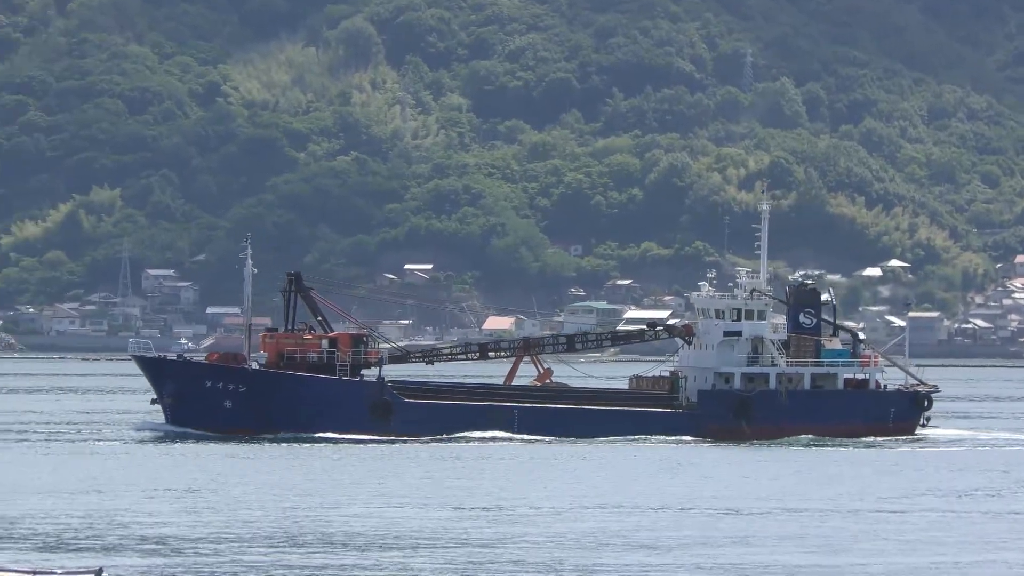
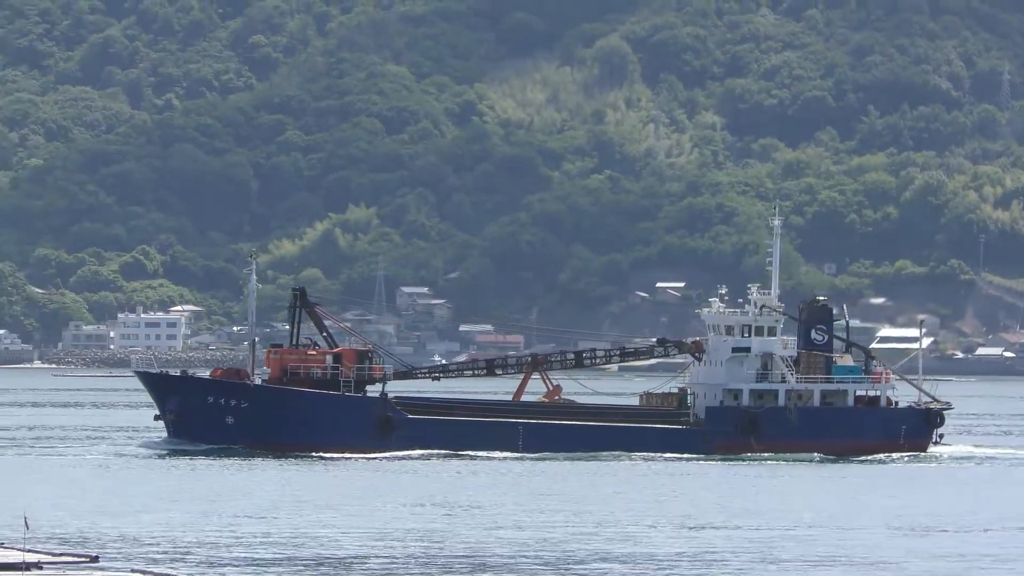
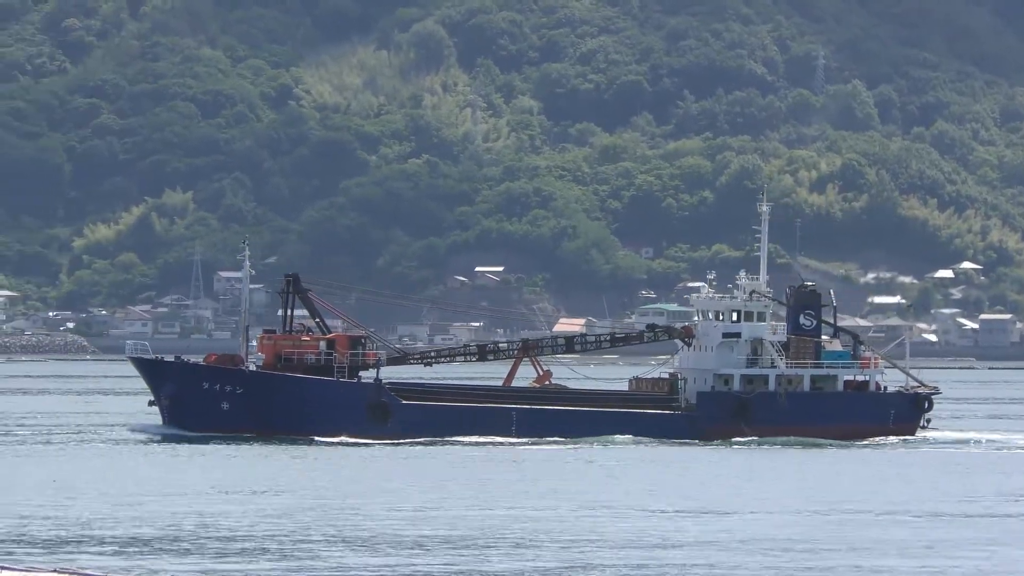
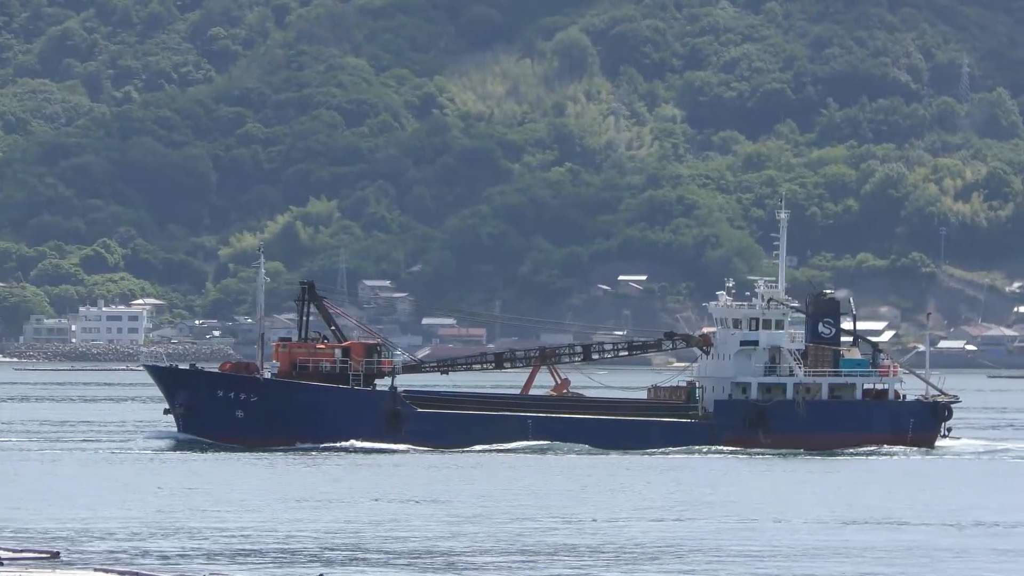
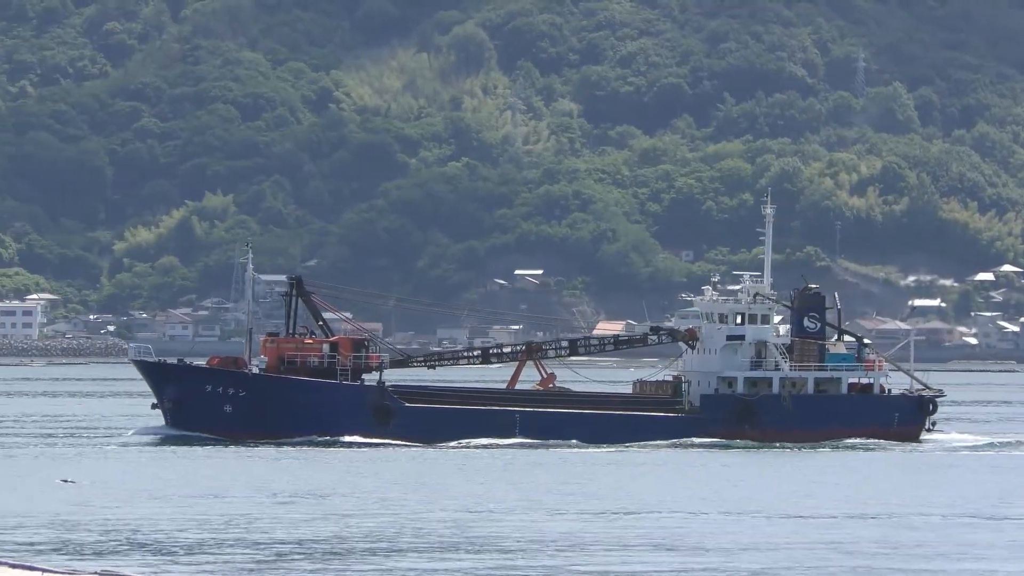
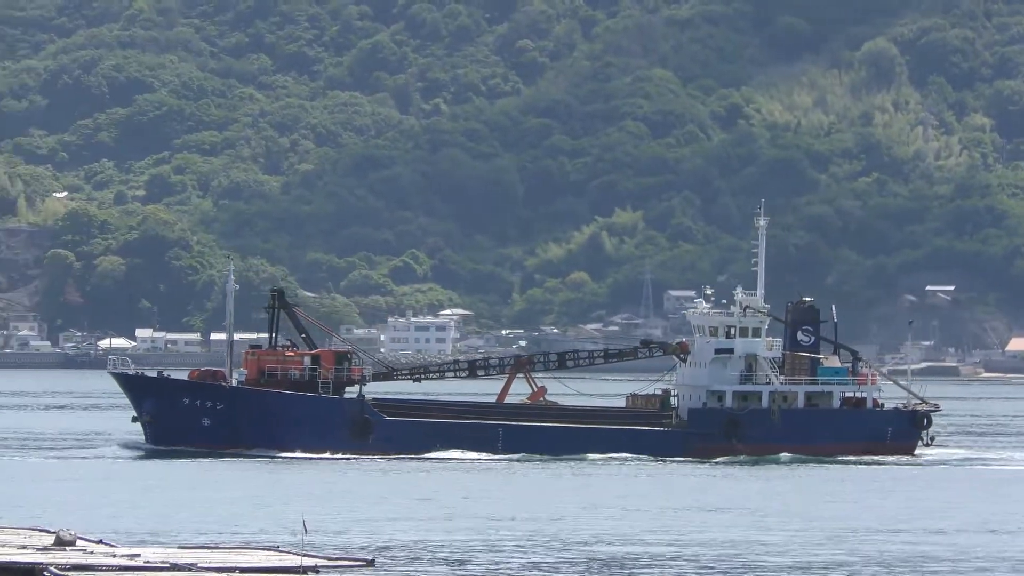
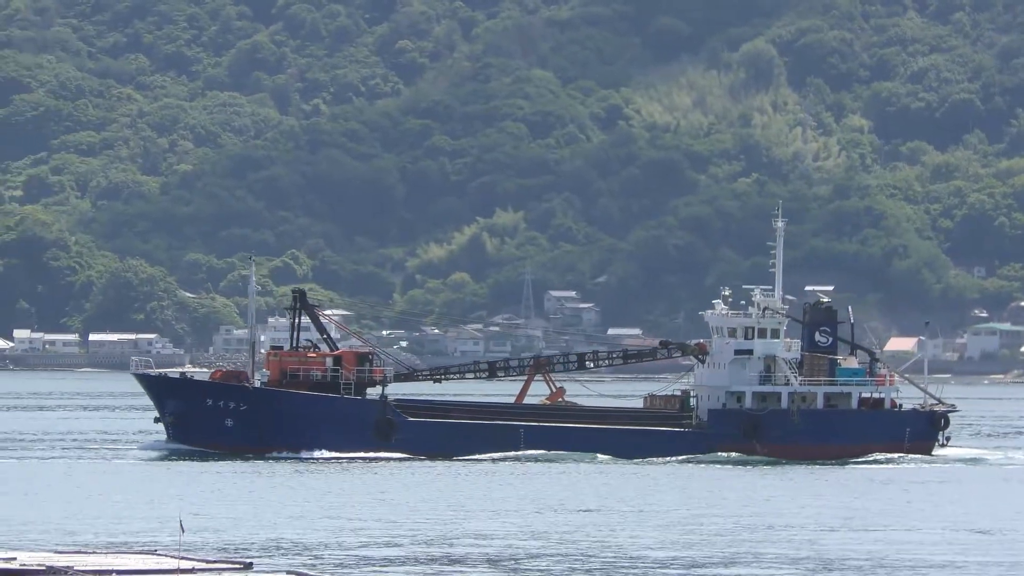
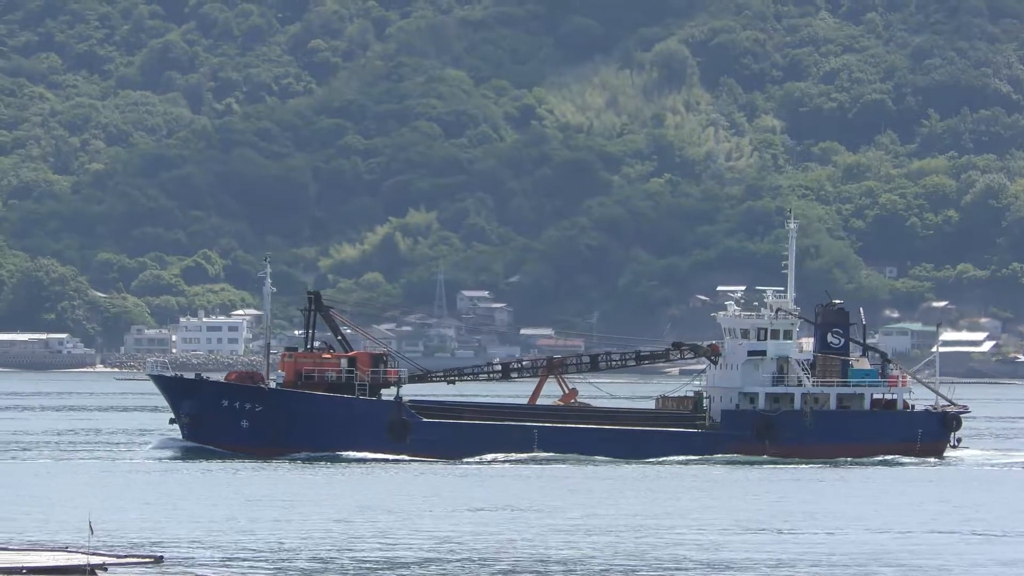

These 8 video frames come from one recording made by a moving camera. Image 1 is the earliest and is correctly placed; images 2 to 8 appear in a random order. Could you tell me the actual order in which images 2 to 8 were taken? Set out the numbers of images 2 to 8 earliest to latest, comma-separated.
3, 5, 4, 2, 8, 7, 6
